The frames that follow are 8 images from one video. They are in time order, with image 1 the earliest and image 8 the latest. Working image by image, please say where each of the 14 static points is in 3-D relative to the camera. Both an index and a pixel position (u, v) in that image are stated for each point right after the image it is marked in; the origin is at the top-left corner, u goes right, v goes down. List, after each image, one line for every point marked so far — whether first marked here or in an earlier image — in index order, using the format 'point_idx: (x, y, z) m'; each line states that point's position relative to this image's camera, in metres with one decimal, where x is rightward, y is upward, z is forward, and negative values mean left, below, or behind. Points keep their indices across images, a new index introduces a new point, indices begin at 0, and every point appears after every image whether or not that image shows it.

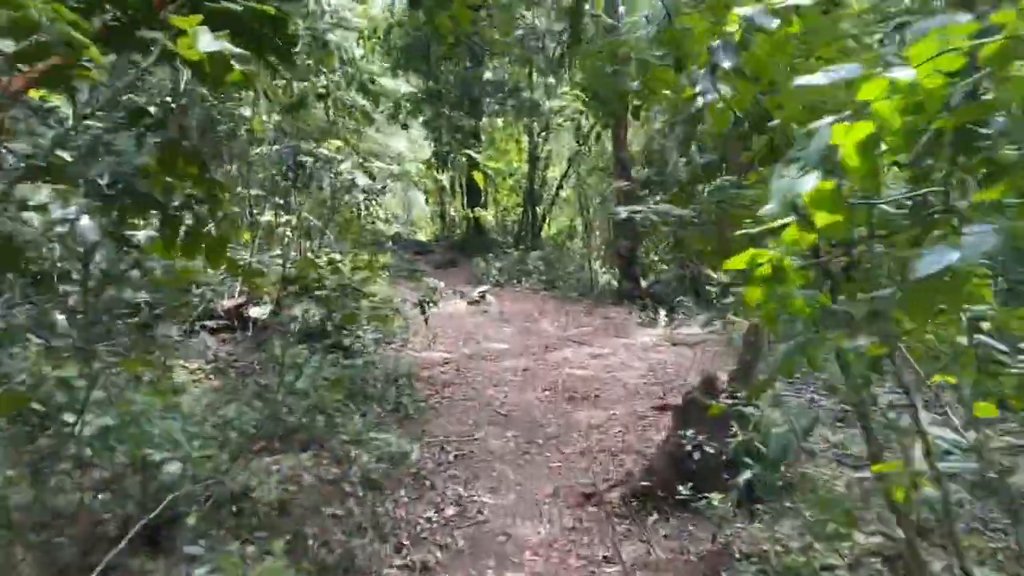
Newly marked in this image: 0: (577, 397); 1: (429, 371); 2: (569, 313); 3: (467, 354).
0: (+0.4, -0.7, +5.5) m
1: (-0.6, -0.6, +5.9) m
2: (+0.6, -0.3, +9.3) m
3: (-0.4, -0.5, +6.7) m
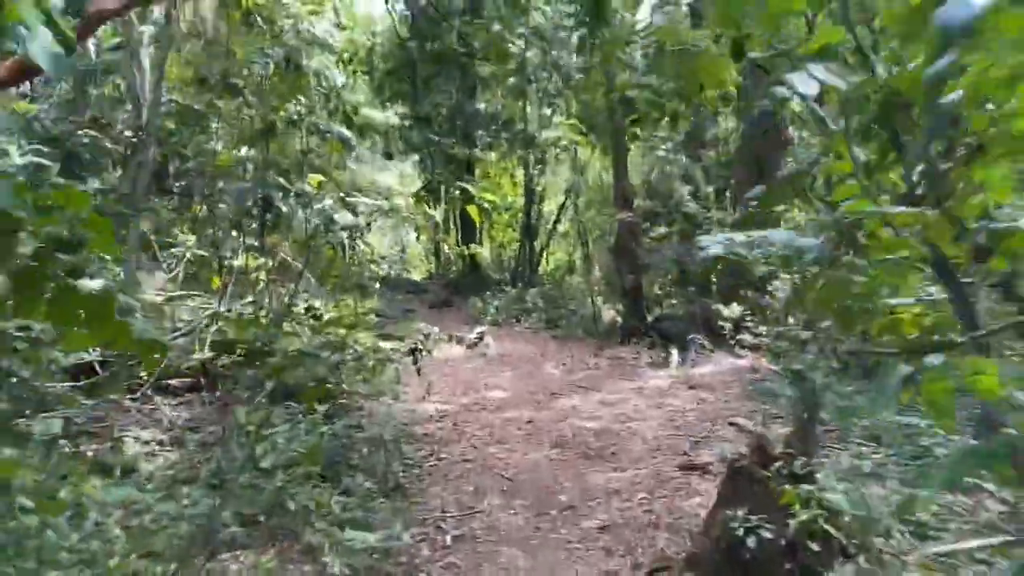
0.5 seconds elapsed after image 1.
0: (+0.4, -0.9, +4.8) m
1: (-0.6, -0.9, +5.3) m
2: (+0.6, -0.7, +8.7) m
3: (-0.3, -0.8, +6.0) m
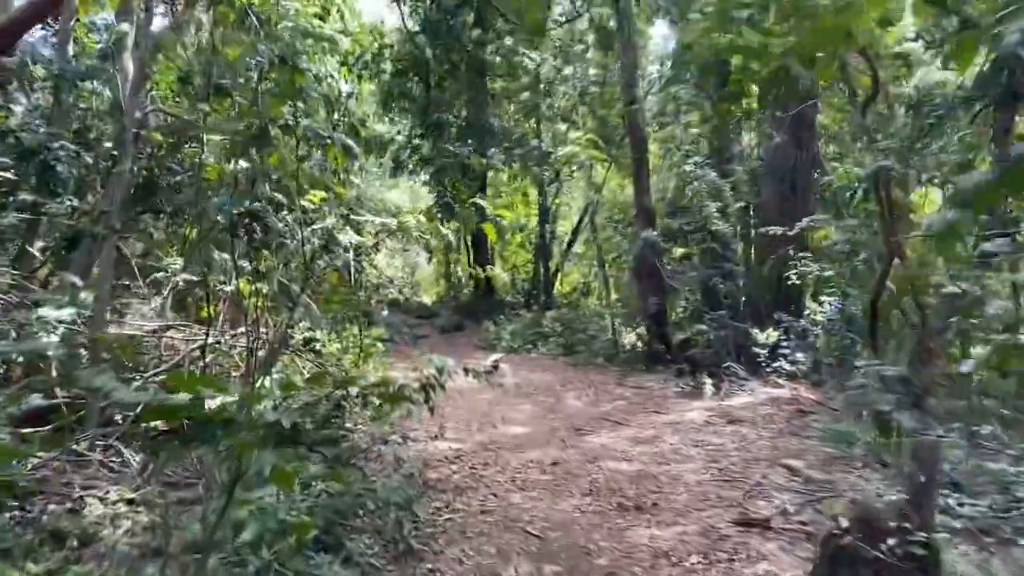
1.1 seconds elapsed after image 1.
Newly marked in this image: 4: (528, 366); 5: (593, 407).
0: (+0.6, -1.1, +4.2) m
1: (-0.4, -1.0, +4.7) m
2: (+0.8, -0.9, +8.1) m
3: (-0.2, -1.0, +5.5) m
4: (+0.2, -0.8, +9.0) m
5: (+0.6, -1.0, +6.9) m
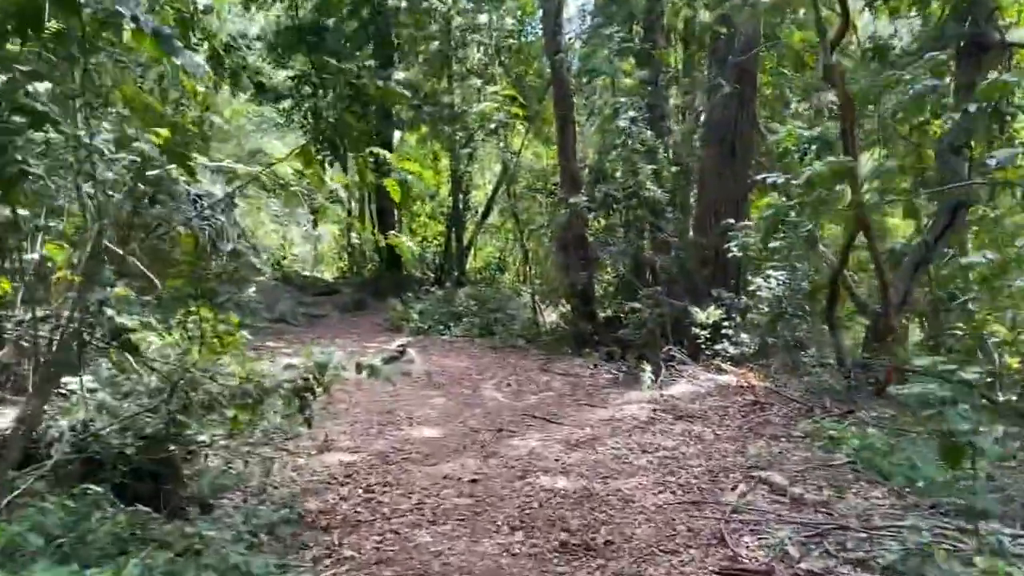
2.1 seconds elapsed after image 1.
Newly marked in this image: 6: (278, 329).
0: (+0.2, -0.9, +3.2) m
1: (-0.8, -0.9, +3.6) m
2: (0.0, -0.7, +7.0) m
3: (-0.7, -0.8, +4.3) m
4: (-0.7, -0.6, +7.9) m
5: (0.0, -0.8, +5.8) m
6: (-2.6, -0.5, +9.7) m
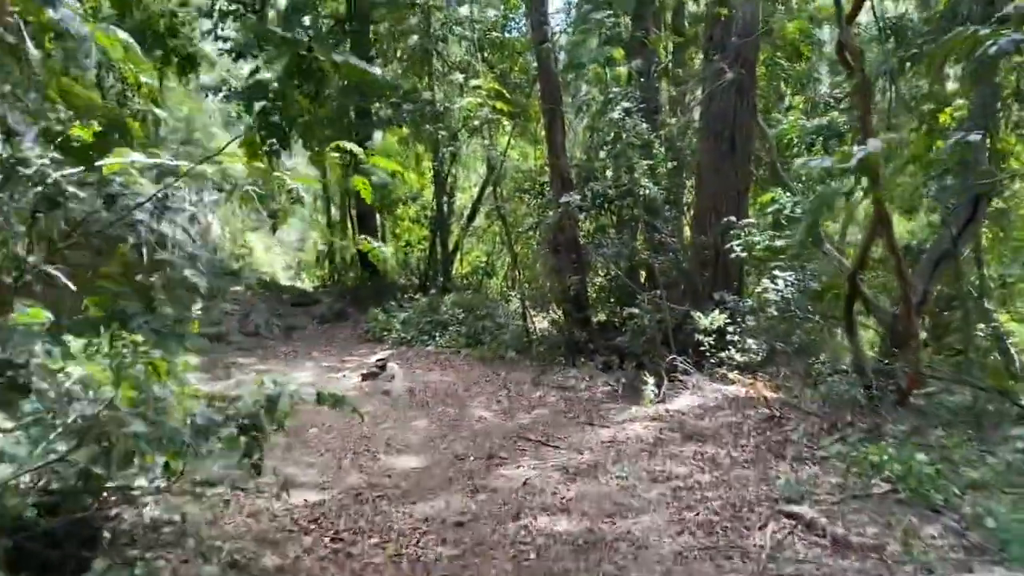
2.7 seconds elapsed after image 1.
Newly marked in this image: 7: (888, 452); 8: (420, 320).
0: (+0.2, -1.0, +2.7) m
1: (-0.8, -0.9, +3.0) m
2: (0.0, -0.7, +6.5) m
3: (-0.7, -0.9, +3.8) m
4: (-0.8, -0.7, +7.3) m
5: (0.0, -0.8, +5.3) m
6: (-2.8, -0.6, +9.1) m
7: (+1.6, -0.7, +3.8) m
8: (-1.0, -0.3, +9.1) m
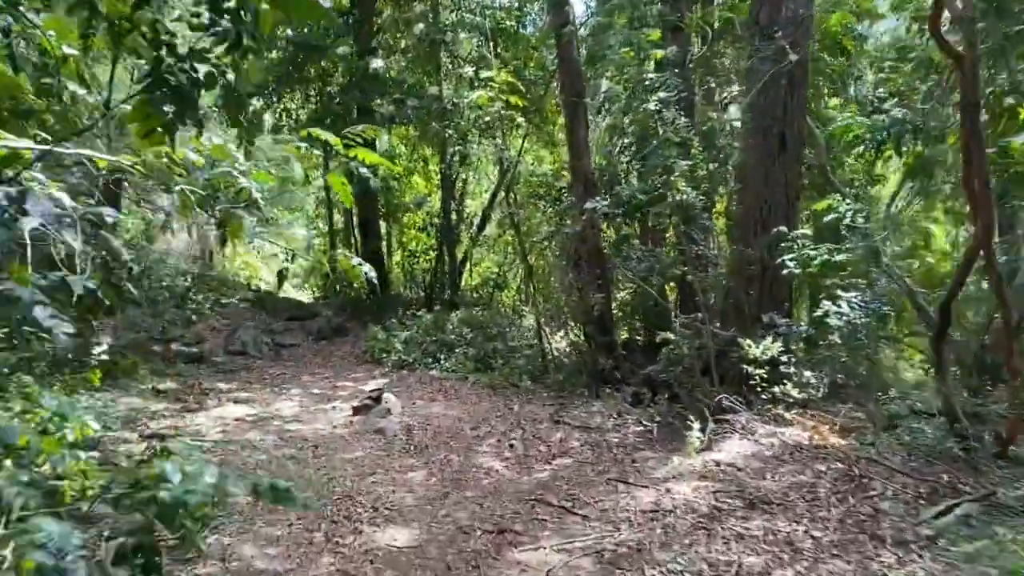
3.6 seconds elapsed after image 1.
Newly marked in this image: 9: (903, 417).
0: (+0.3, -1.1, +1.7) m
1: (-0.8, -1.0, +2.1) m
2: (+0.1, -0.9, +5.5) m
3: (-0.6, -1.0, +2.8) m
4: (-0.6, -0.8, +6.4) m
5: (0.0, -0.9, +4.3) m
6: (-2.6, -0.7, +8.2) m
7: (+1.7, -0.8, +2.8) m
8: (-0.8, -0.5, +8.1) m
9: (+2.3, -0.7, +5.0) m
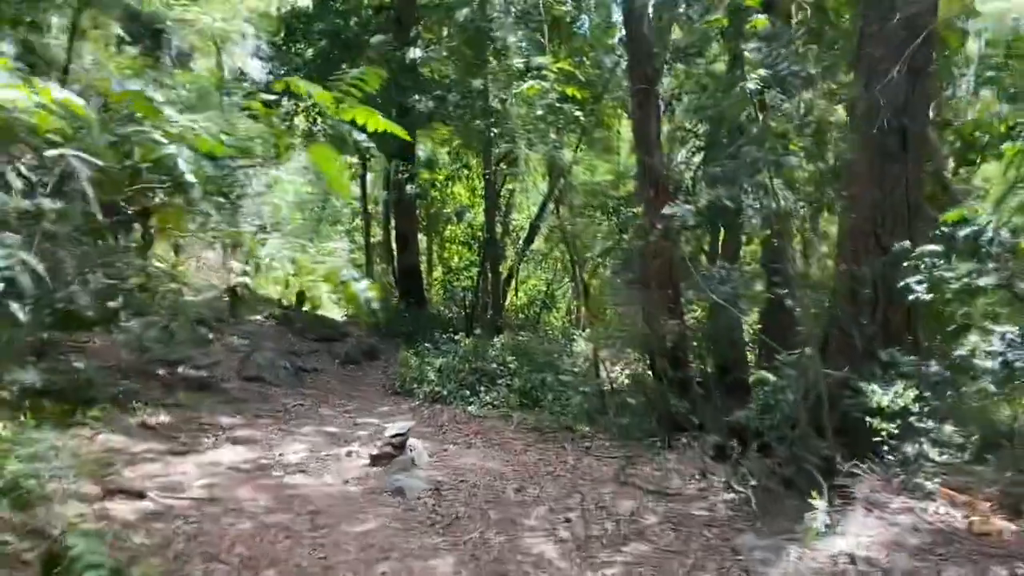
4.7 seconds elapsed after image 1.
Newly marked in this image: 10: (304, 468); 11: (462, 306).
0: (+0.3, -1.1, +0.6) m
1: (-0.7, -1.1, +1.0) m
2: (+0.4, -1.0, +4.4) m
3: (-0.5, -1.1, +1.7) m
4: (-0.3, -0.9, +5.3) m
5: (+0.3, -1.0, +3.2) m
6: (-2.2, -0.9, +7.2) m
7: (+1.8, -0.9, +1.6) m
8: (-0.4, -0.7, +7.0) m
9: (+2.5, -0.9, +3.8) m
10: (-1.1, -1.0, +4.7) m
11: (-0.6, -0.2, +10.5) m
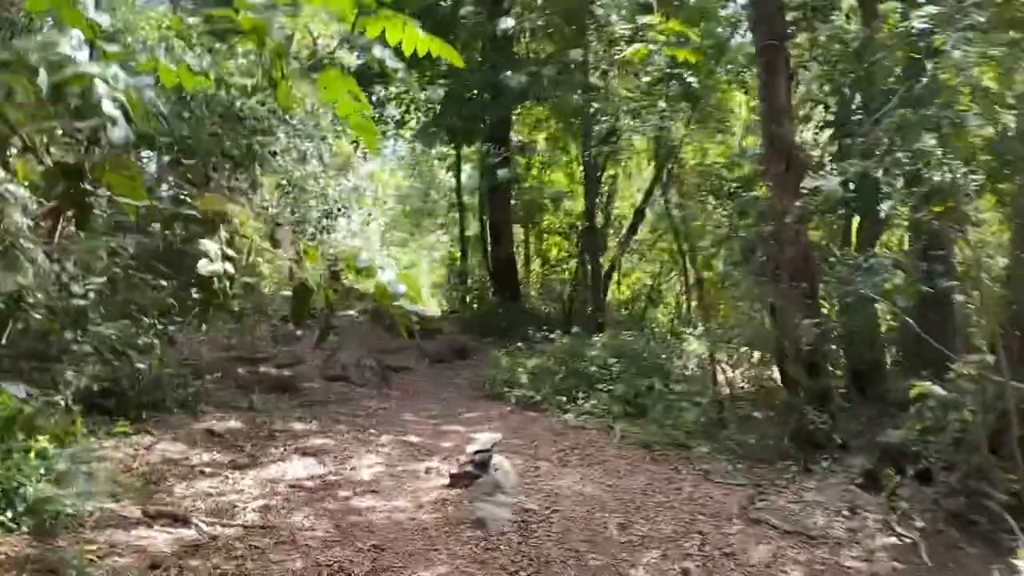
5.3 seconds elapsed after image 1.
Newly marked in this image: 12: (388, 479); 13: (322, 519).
0: (+0.3, -1.1, -0.2) m
1: (-0.6, -1.1, +0.3) m
2: (+0.8, -0.9, +3.6) m
3: (-0.4, -1.1, +1.1) m
4: (+0.2, -0.9, +4.6) m
5: (+0.6, -1.0, +2.4) m
6: (-1.4, -0.8, +6.7) m
7: (+1.9, -0.9, +0.6) m
8: (+0.3, -0.6, +6.3) m
9: (+2.9, -0.9, +2.7) m
10: (-0.7, -1.0, +4.1) m
11: (+0.5, -0.1, +9.8) m
12: (-0.6, -0.9, +4.3) m
13: (-0.8, -1.0, +3.6) m
